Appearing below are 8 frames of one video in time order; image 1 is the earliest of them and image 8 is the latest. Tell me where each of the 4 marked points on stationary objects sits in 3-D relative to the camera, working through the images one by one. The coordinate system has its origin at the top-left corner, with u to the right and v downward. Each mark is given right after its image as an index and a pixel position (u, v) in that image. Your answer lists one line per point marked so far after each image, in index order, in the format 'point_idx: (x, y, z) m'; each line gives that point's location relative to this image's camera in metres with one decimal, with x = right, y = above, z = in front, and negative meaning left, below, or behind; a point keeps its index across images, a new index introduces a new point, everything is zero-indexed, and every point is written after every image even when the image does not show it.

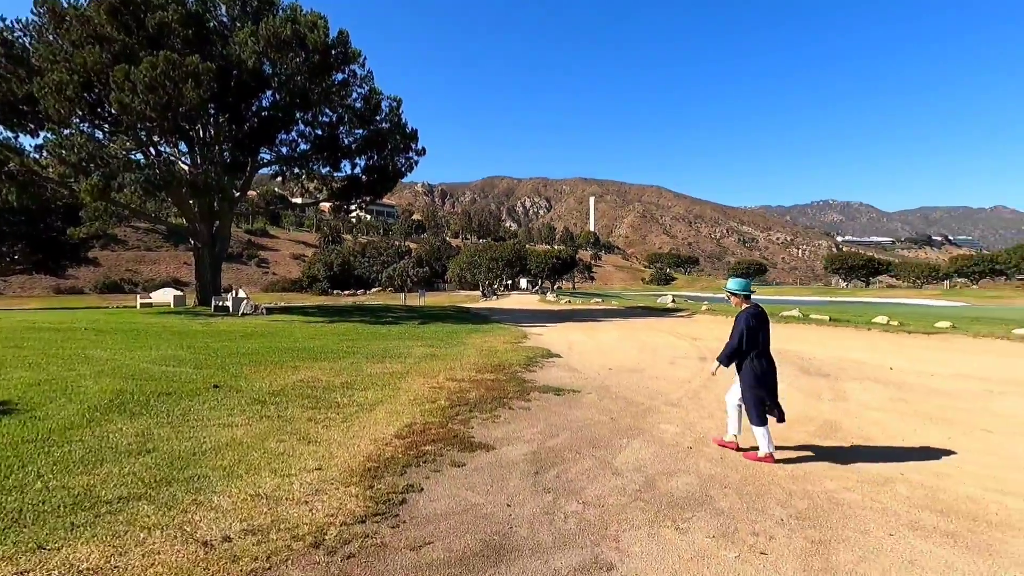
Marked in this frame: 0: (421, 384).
0: (-1.5, -1.6, +8.9) m
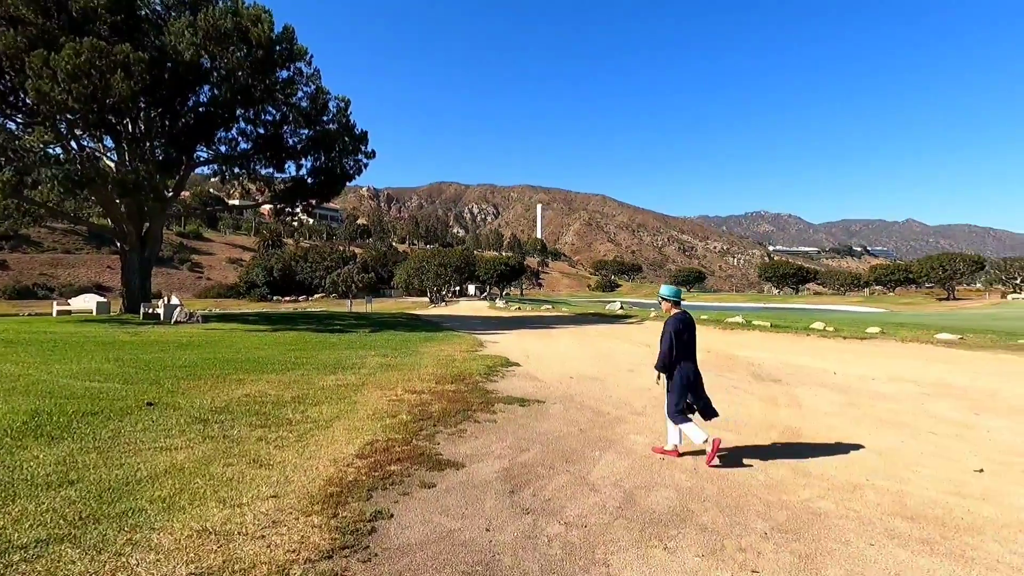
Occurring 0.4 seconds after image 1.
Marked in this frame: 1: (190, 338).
0: (-2.1, -1.7, +8.5) m
1: (-8.9, -1.4, +14.8) m
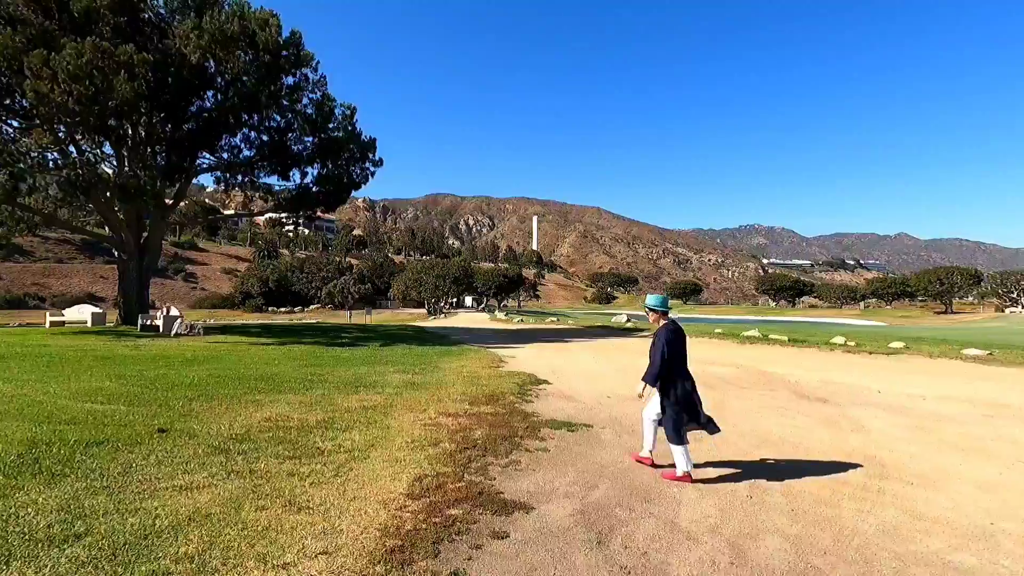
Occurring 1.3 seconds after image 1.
0: (-1.4, -1.9, +7.7) m
1: (-8.3, -1.7, +13.9) m
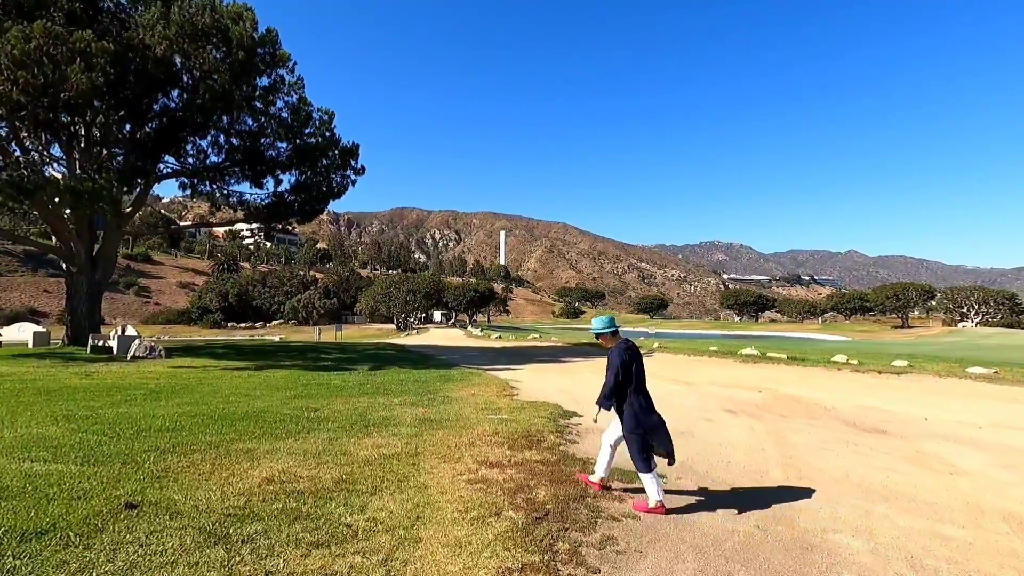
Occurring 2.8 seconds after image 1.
0: (-0.7, -2.2, +6.2) m
1: (-7.9, -2.1, +11.9) m
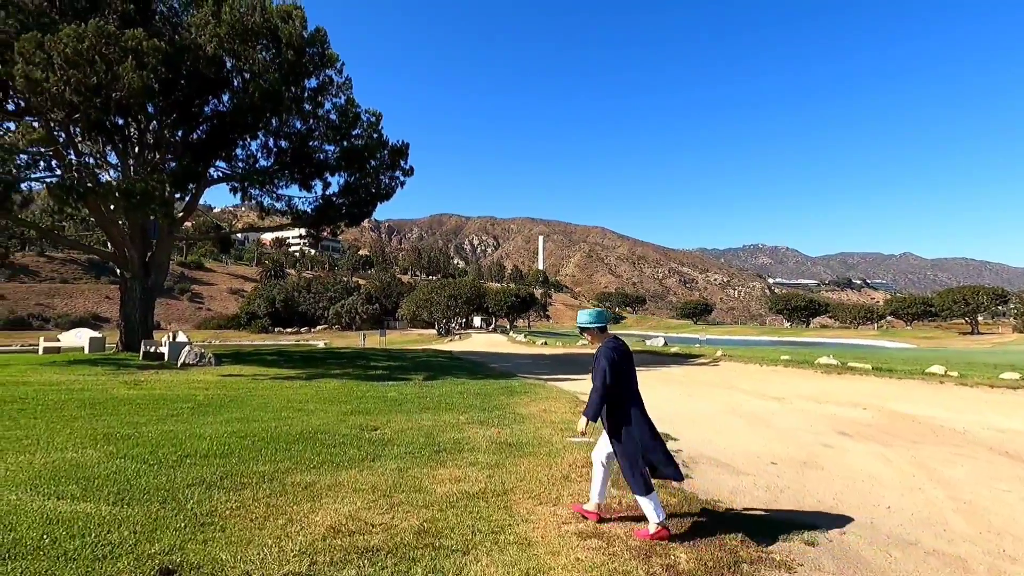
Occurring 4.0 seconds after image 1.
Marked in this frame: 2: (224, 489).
0: (+0.4, -2.2, +4.9) m
1: (-6.4, -2.2, +11.2) m
2: (-2.8, -2.0, +5.3) m
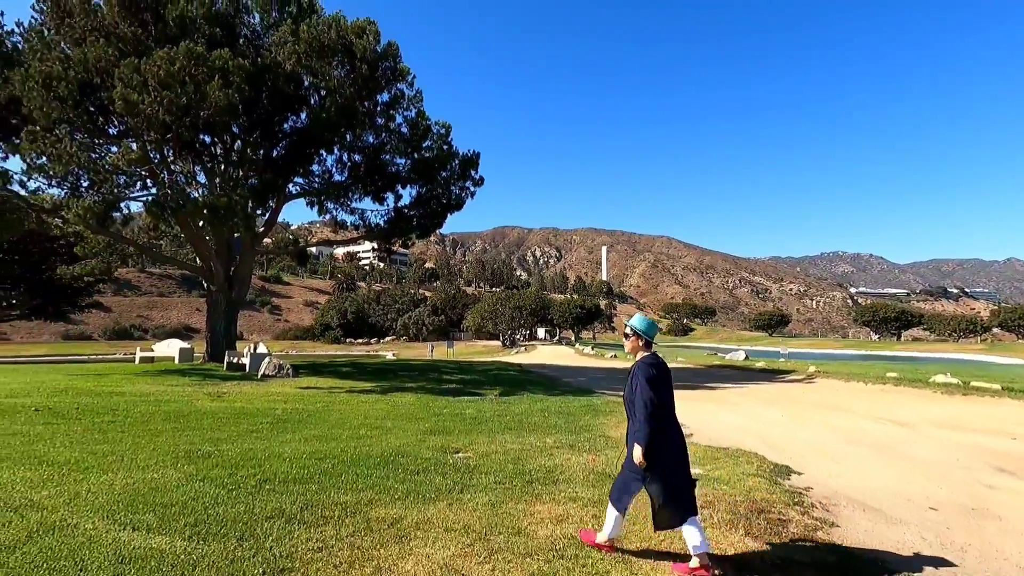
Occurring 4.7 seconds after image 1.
0: (+1.4, -2.3, +3.9) m
1: (-4.7, -2.4, +11.0) m
2: (-1.8, -2.1, +4.8) m
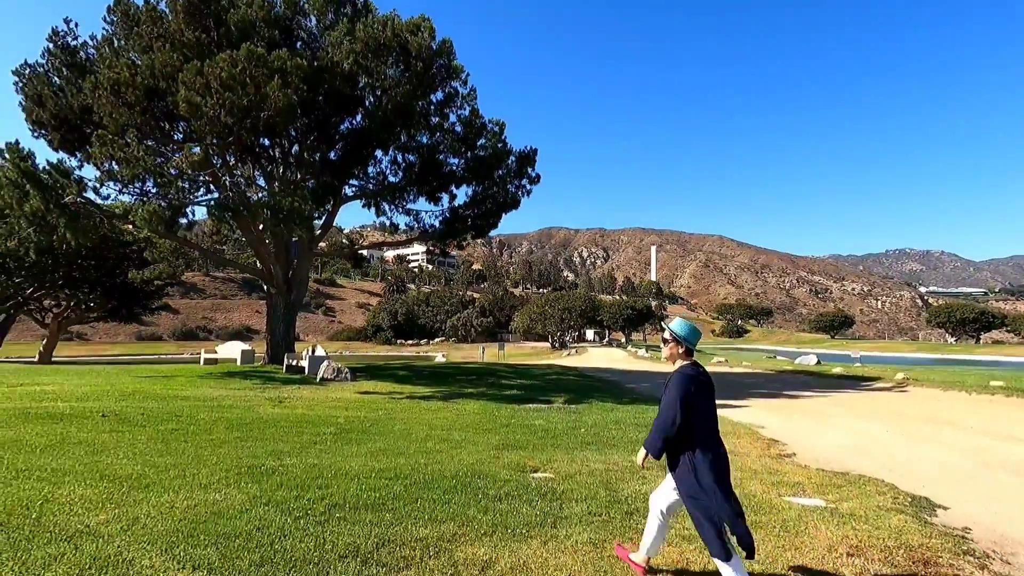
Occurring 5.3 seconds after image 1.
0: (+2.1, -2.3, +3.0) m
1: (-3.2, -2.5, +10.5) m
2: (-1.0, -2.1, +4.1) m
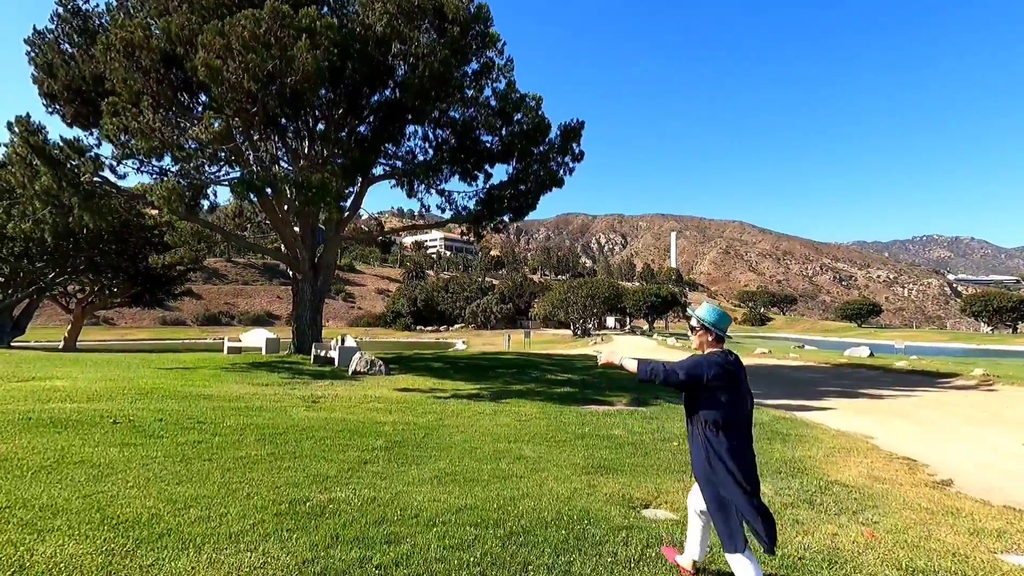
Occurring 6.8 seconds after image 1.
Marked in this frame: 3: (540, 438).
0: (+3.1, -2.2, +1.3) m
1: (-2.0, -2.2, +9.0) m
2: (+0.1, -2.0, +2.5) m
3: (+0.5, -2.3, +8.4) m
